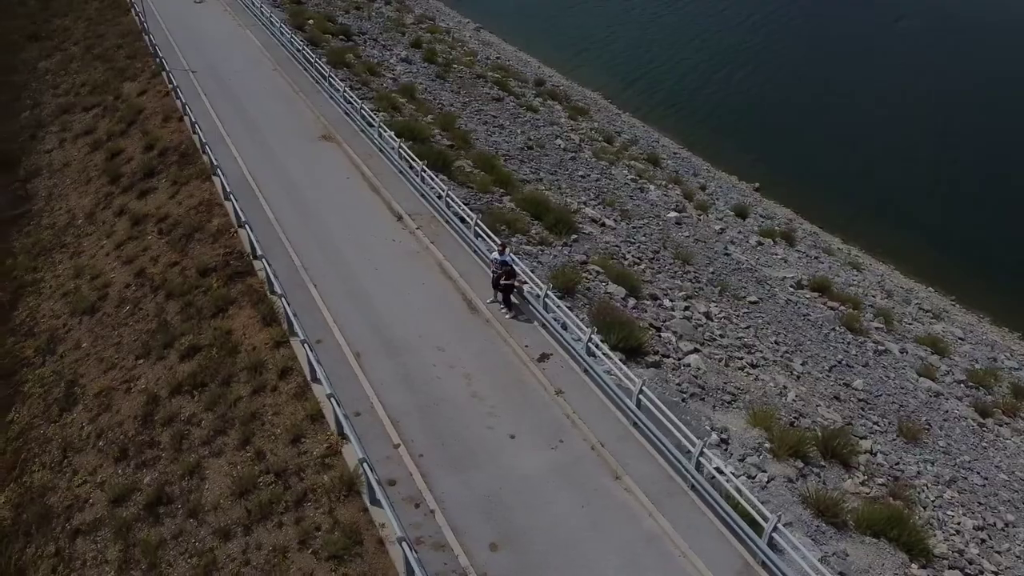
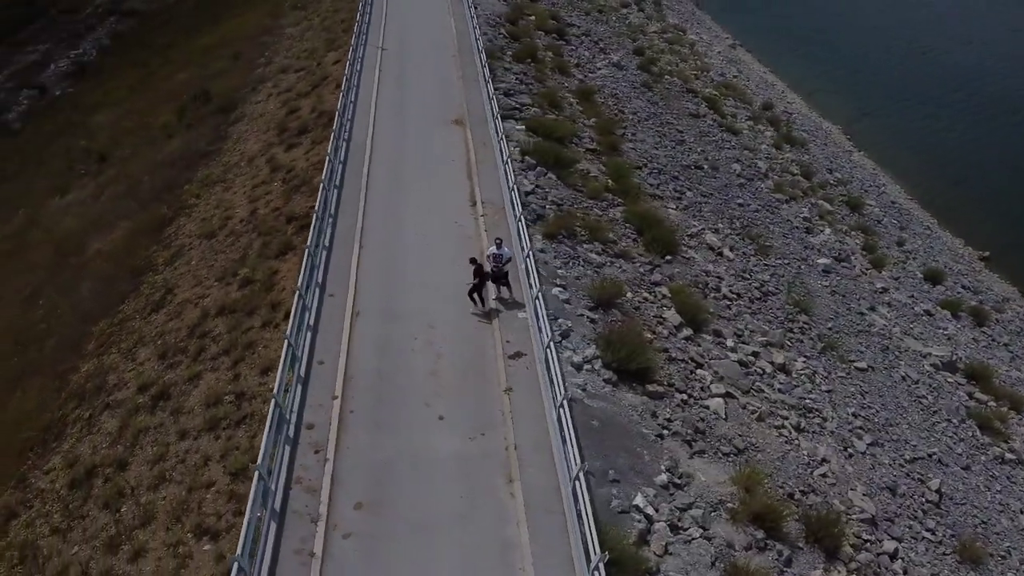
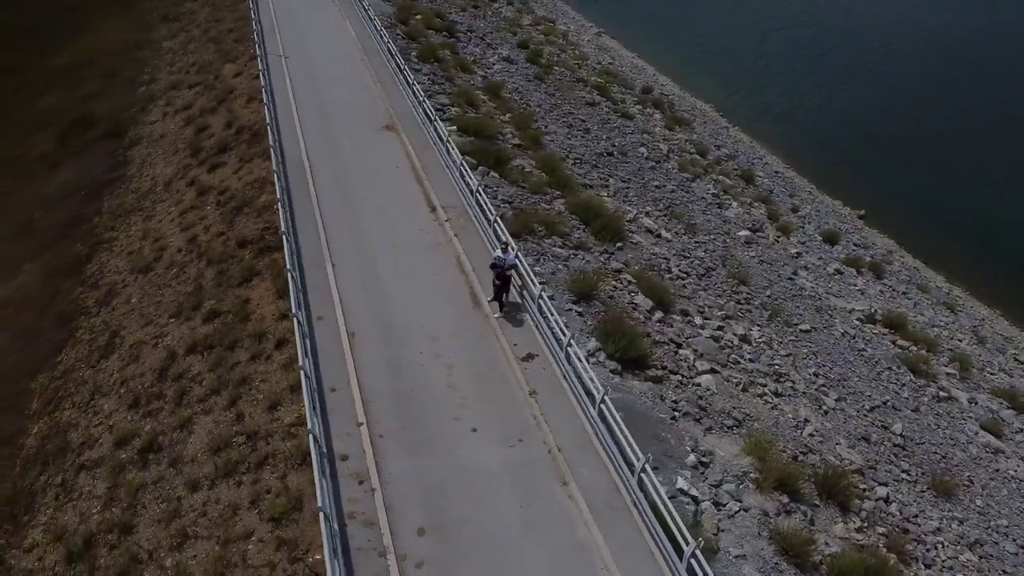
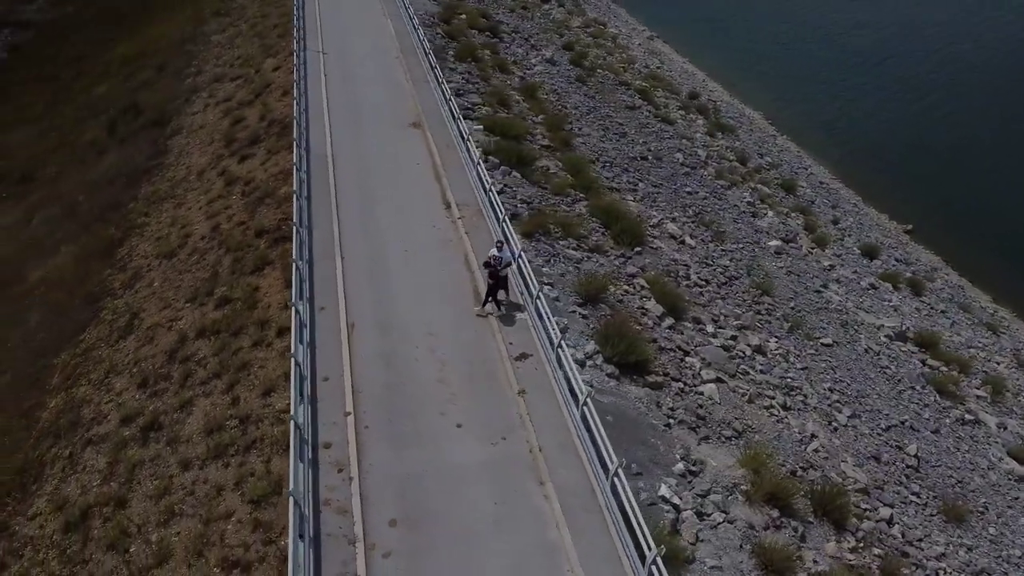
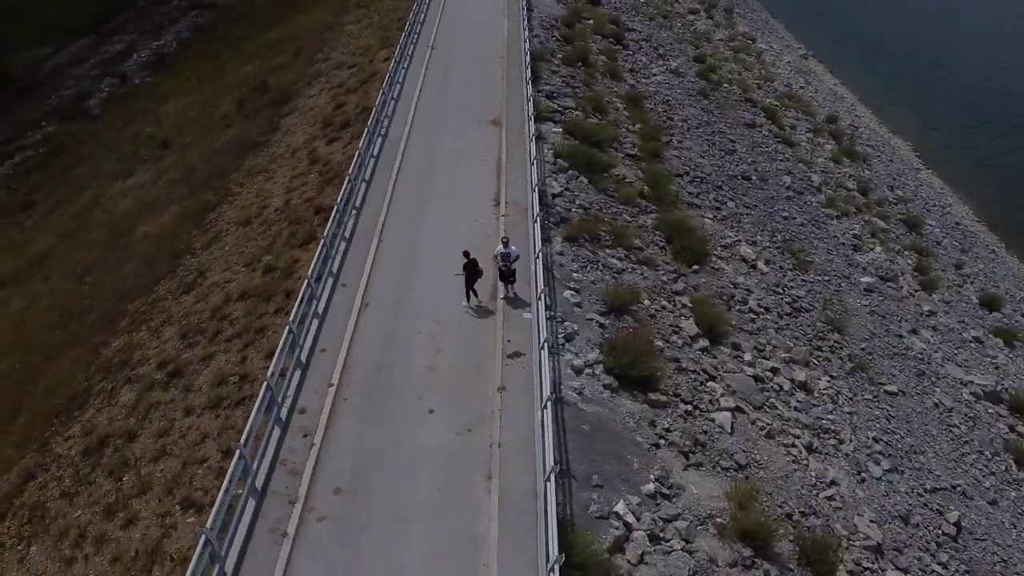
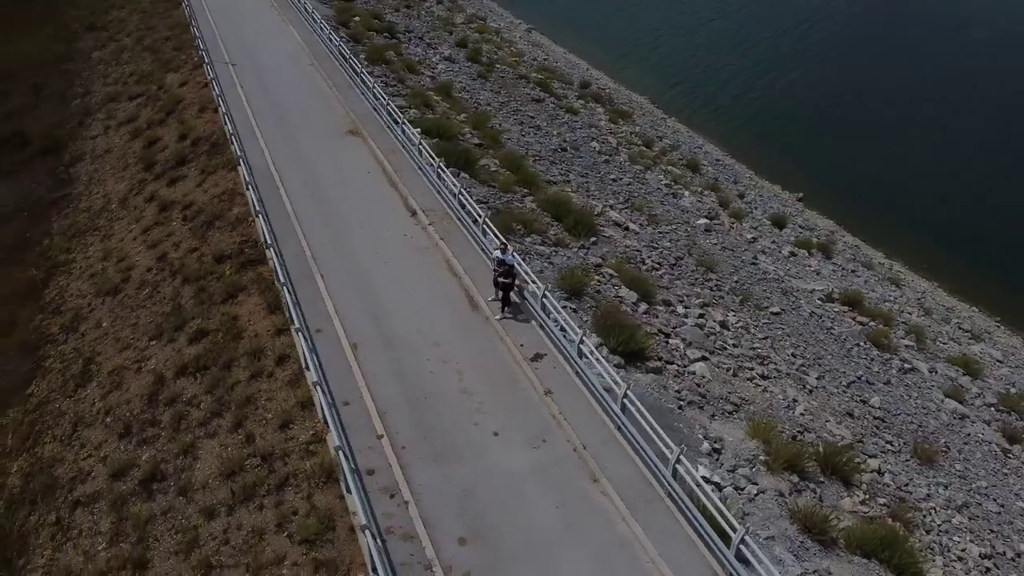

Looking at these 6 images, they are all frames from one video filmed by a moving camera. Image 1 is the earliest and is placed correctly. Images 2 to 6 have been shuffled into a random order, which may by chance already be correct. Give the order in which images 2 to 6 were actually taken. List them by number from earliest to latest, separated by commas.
6, 3, 4, 2, 5
